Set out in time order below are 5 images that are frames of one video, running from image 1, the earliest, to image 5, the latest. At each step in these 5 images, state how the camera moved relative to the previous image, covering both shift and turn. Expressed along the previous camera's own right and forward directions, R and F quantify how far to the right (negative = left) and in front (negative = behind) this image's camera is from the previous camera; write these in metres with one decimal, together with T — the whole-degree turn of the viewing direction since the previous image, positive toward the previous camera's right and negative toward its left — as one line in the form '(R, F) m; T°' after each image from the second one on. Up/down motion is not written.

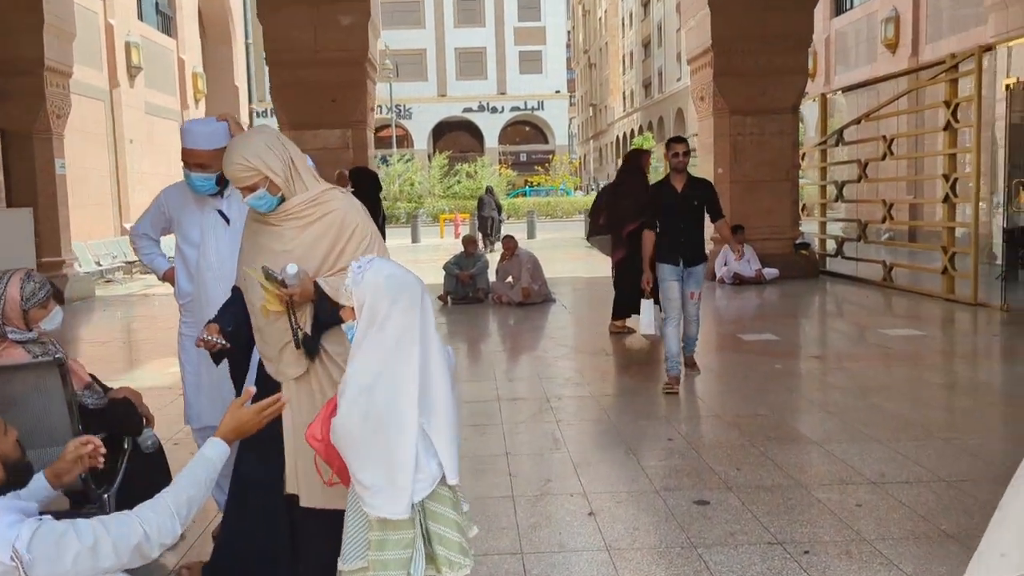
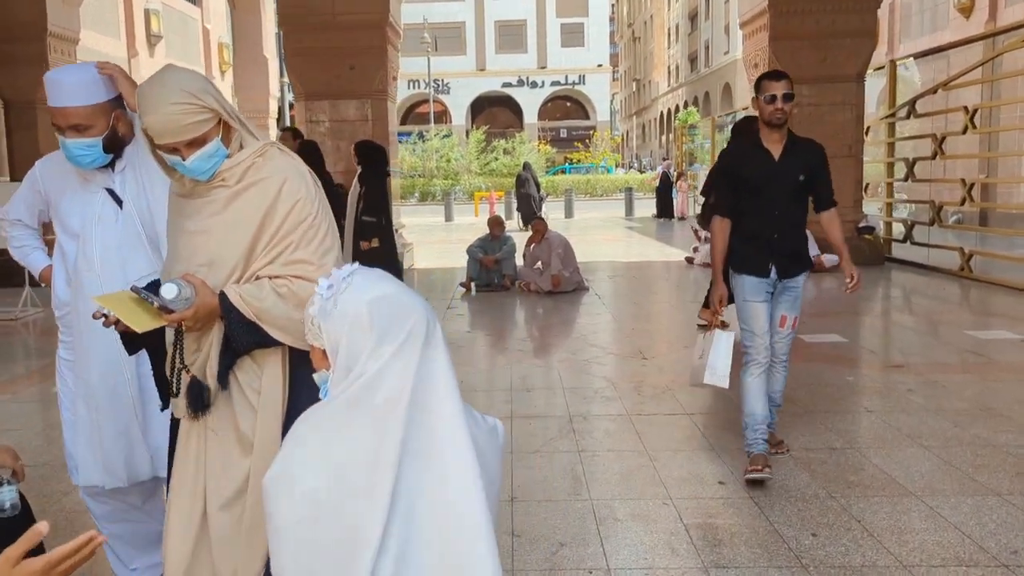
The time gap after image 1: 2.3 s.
(+0.1, +1.0) m; -3°
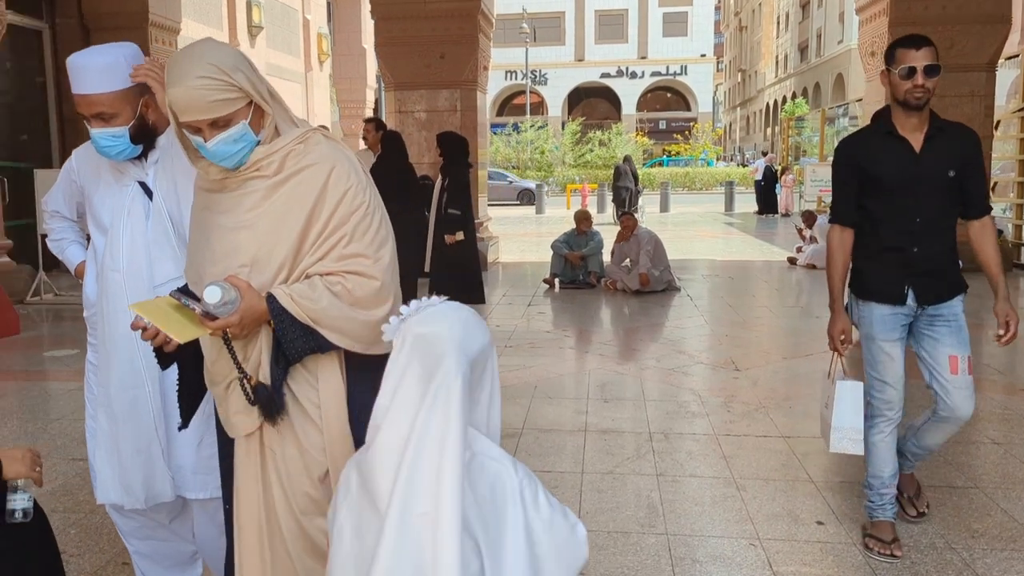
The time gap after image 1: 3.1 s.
(+0.1, +0.3) m; -7°
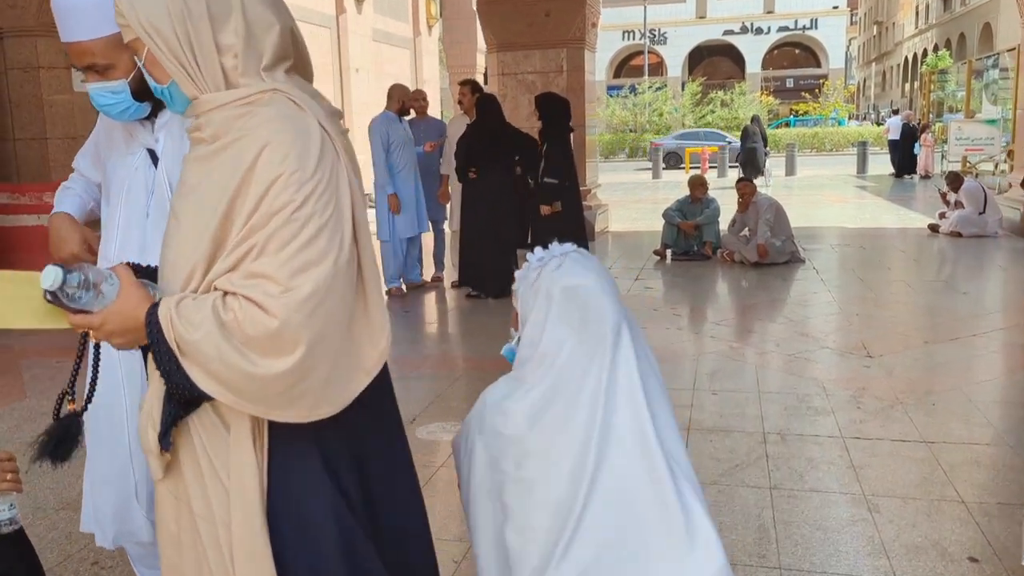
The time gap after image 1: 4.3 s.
(+0.1, +0.5) m; -8°
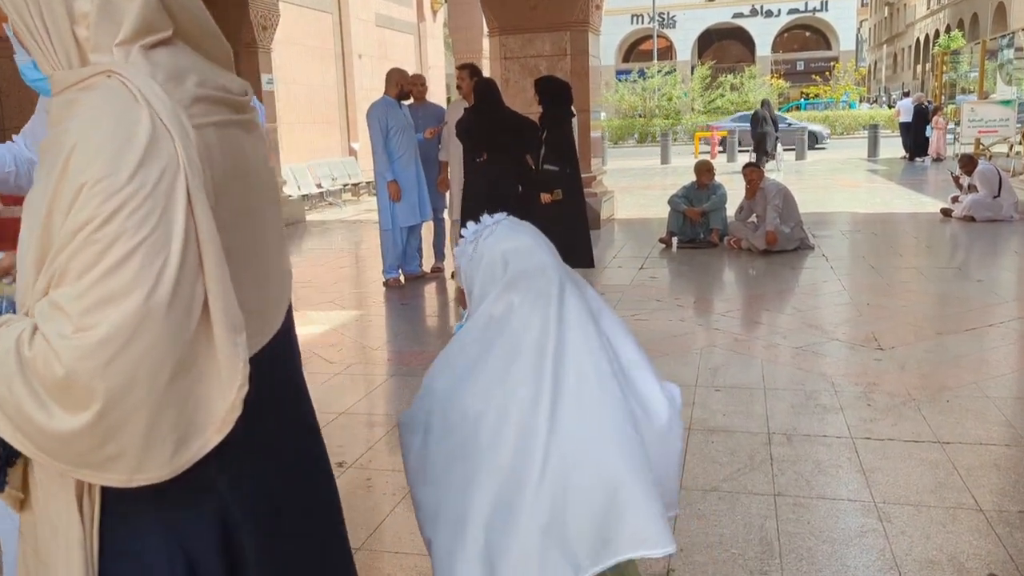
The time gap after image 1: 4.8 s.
(+0.1, +0.2) m; -1°
